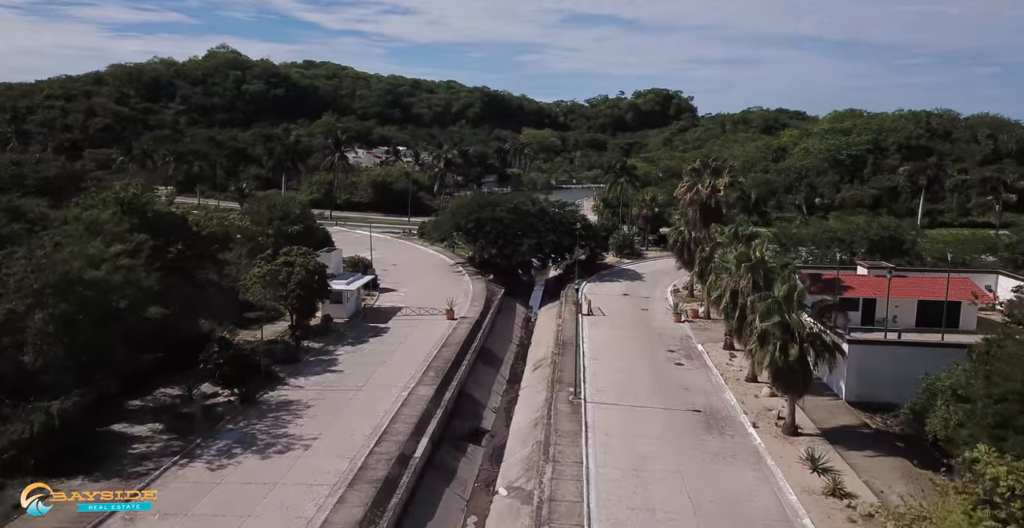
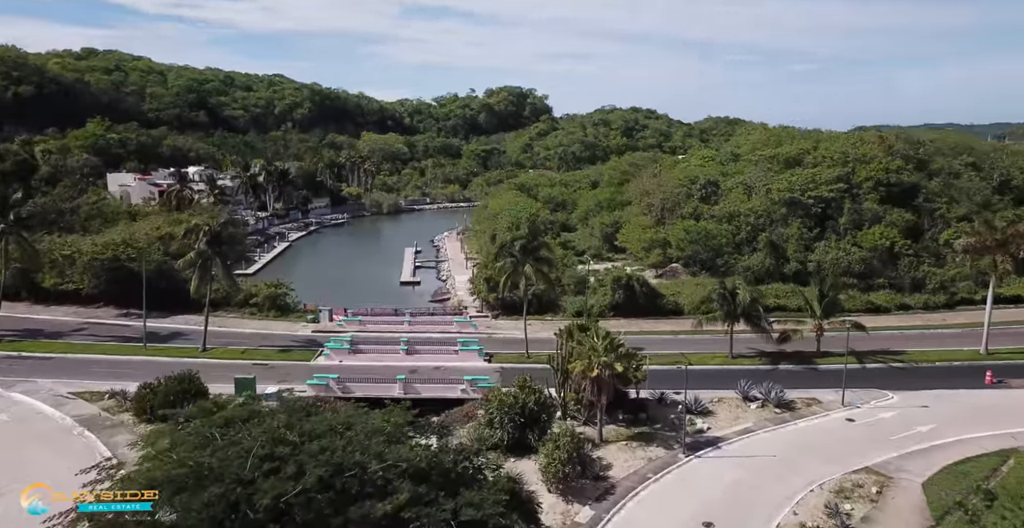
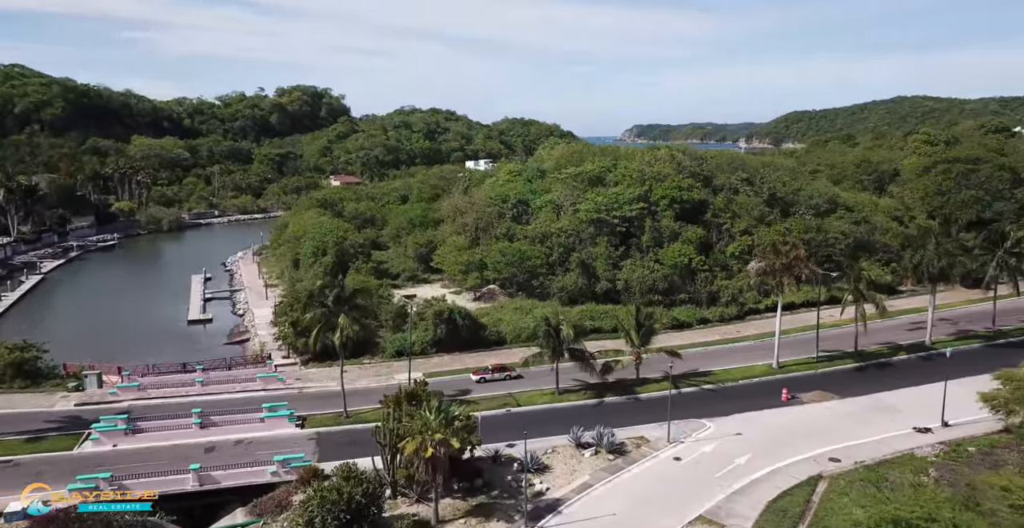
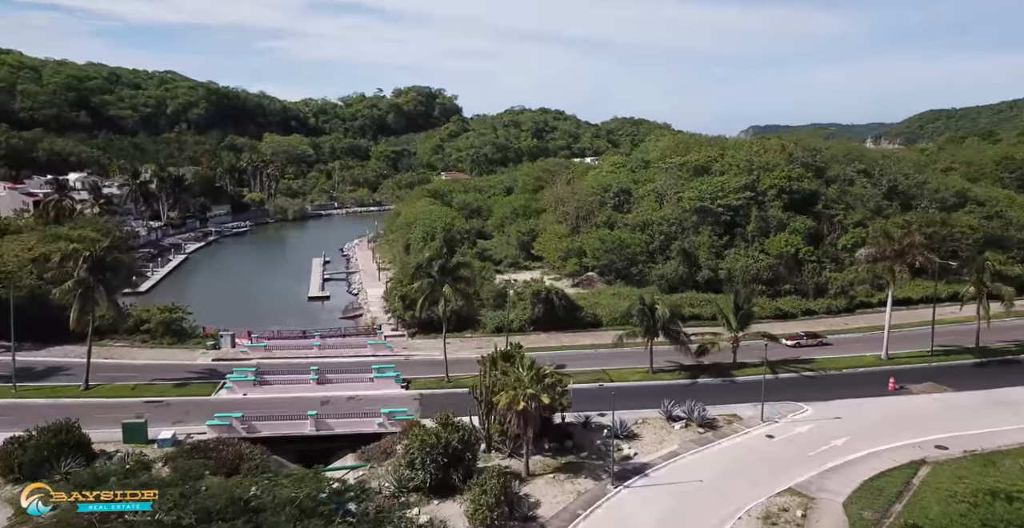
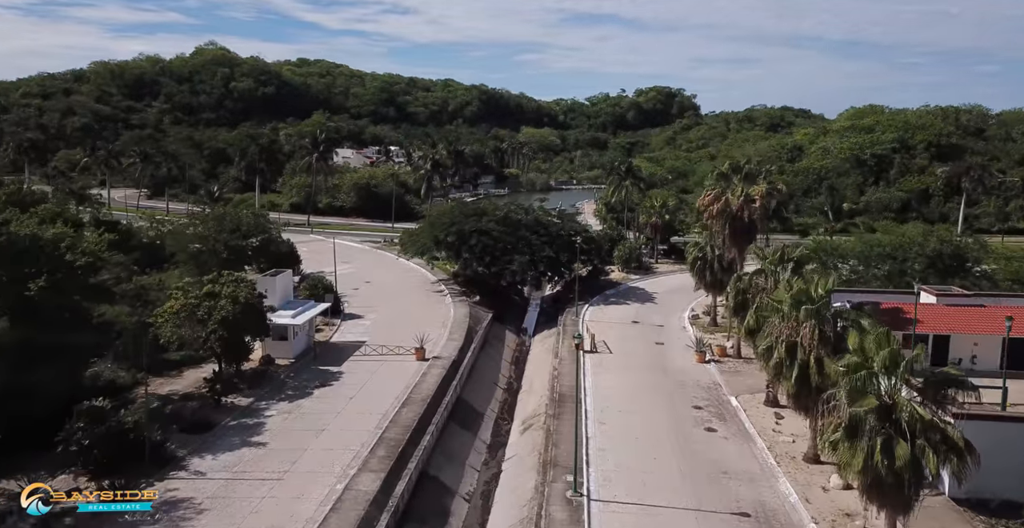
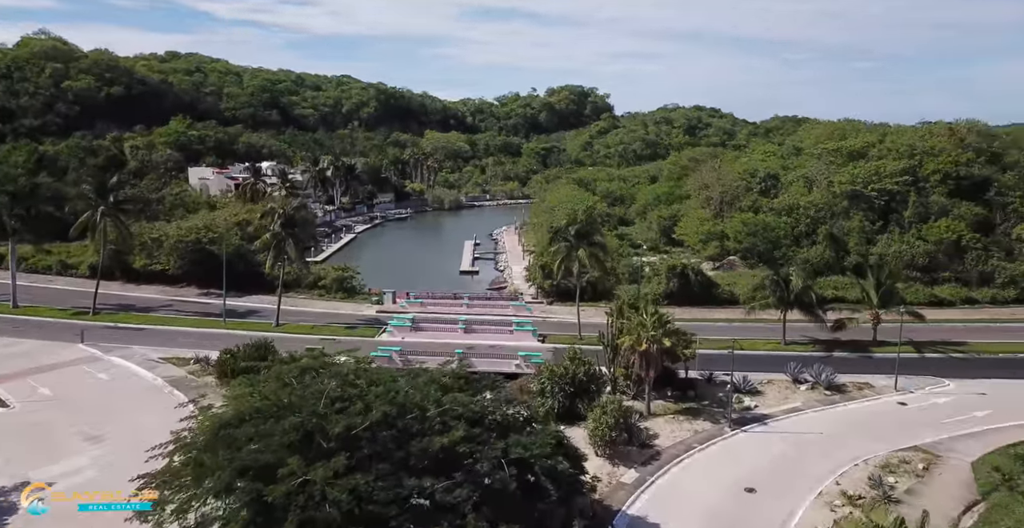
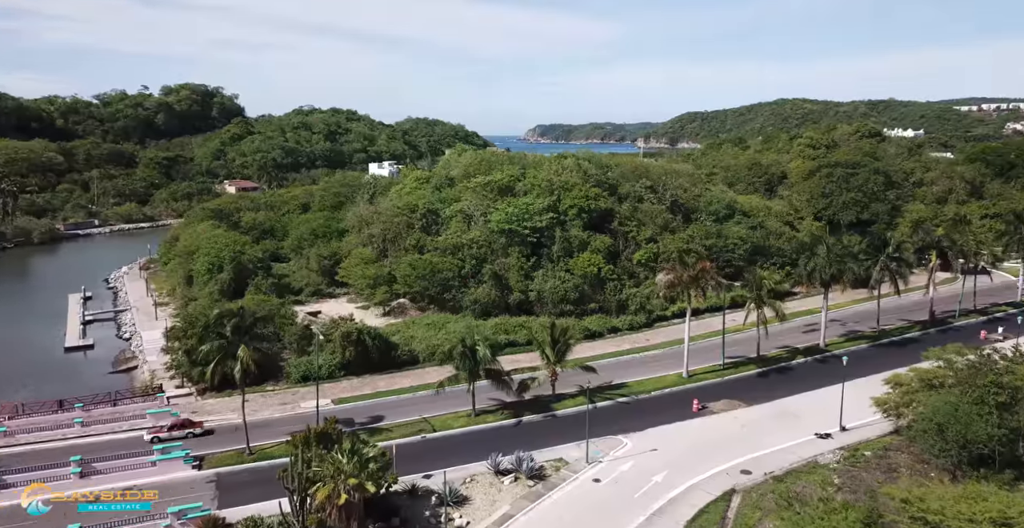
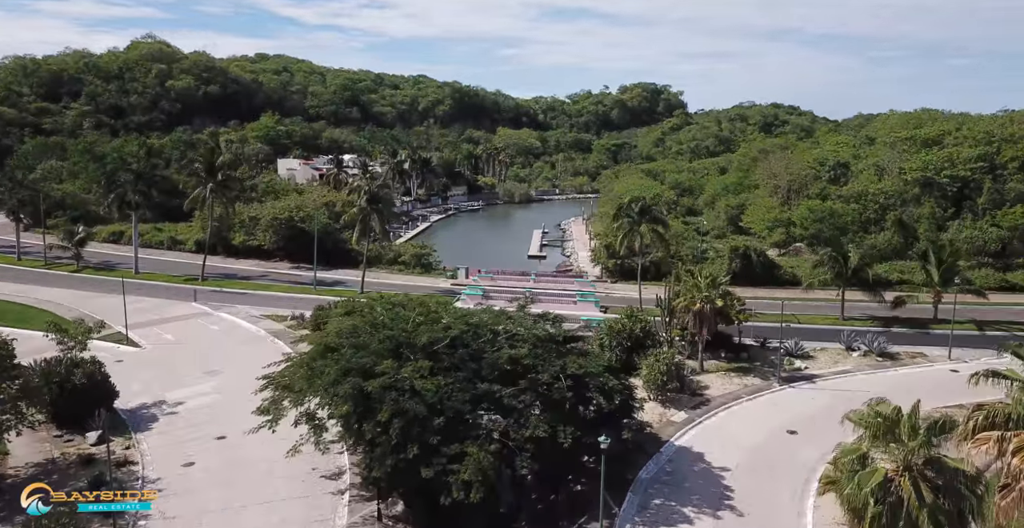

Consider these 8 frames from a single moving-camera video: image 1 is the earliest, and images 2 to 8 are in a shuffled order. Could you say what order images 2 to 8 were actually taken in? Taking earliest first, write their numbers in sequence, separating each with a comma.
5, 8, 6, 2, 4, 3, 7
